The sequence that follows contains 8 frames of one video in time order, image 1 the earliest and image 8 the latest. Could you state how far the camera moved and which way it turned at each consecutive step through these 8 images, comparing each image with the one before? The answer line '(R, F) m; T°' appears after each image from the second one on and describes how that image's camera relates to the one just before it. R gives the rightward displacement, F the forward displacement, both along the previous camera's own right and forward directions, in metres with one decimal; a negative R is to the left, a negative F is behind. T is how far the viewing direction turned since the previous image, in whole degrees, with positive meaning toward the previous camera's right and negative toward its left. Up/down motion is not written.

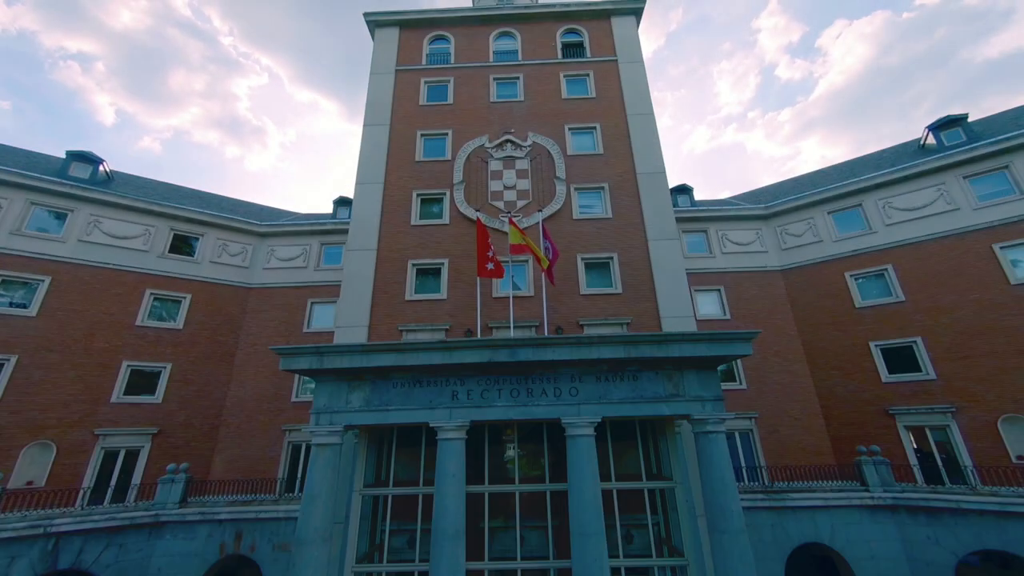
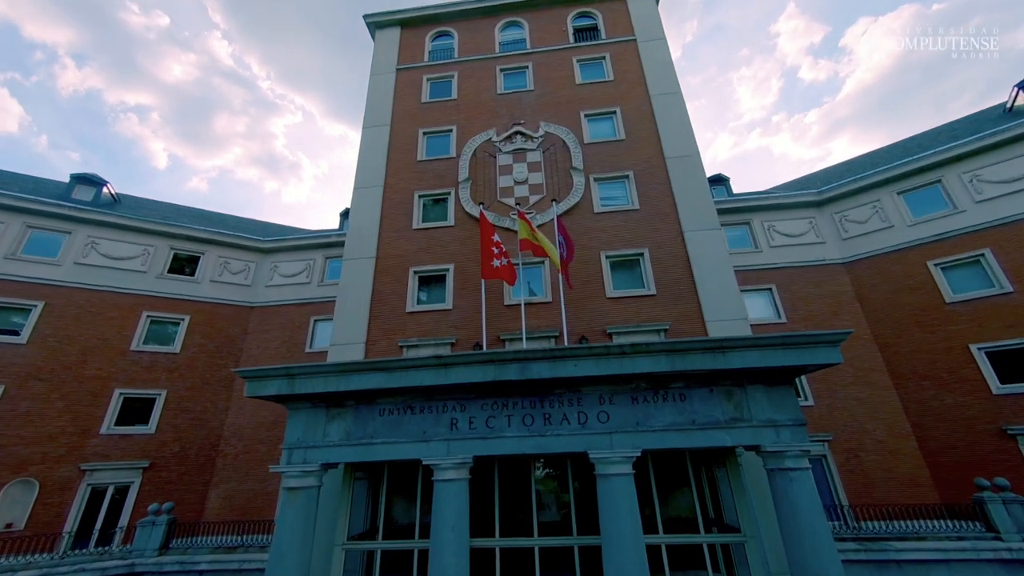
(+0.4, +2.1) m; -4°
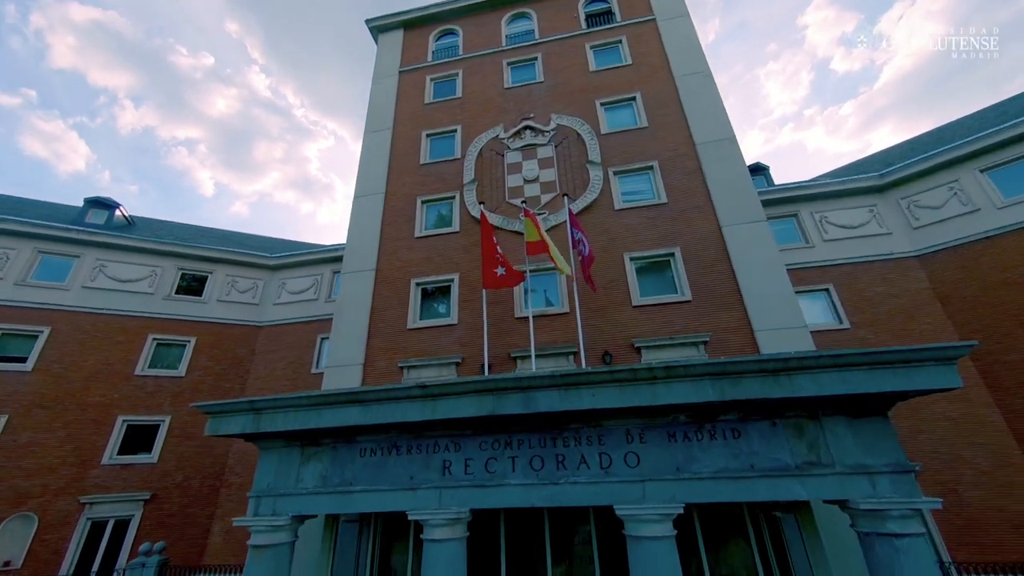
(+0.5, +1.6) m; -4°
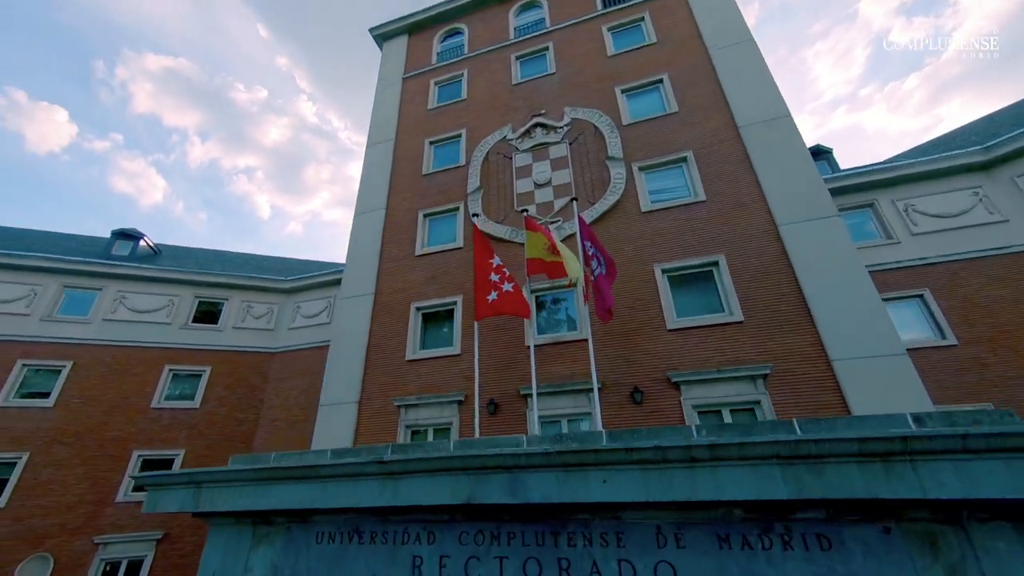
(+0.8, +1.8) m; -6°
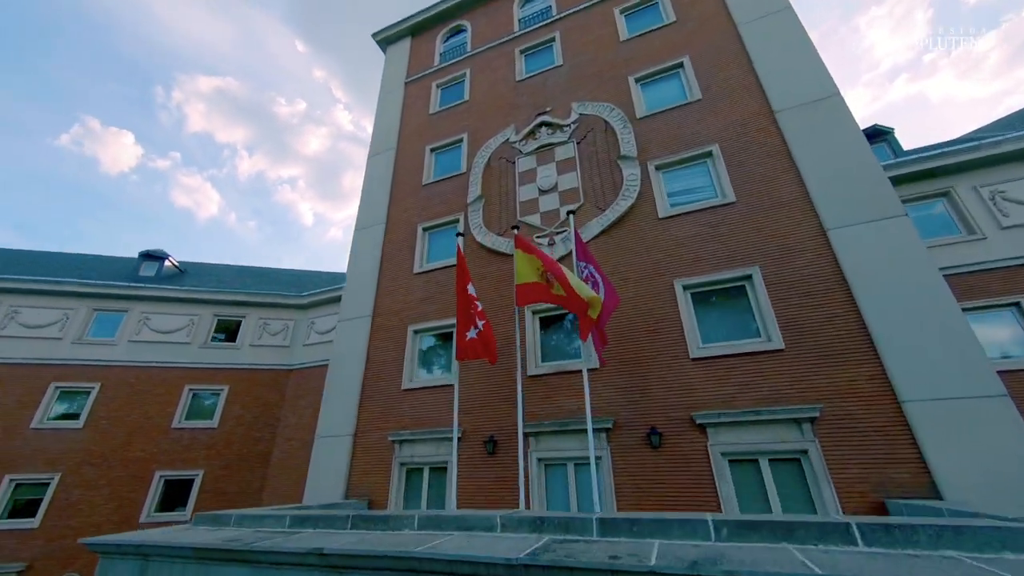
(+0.8, +1.1) m; -5°
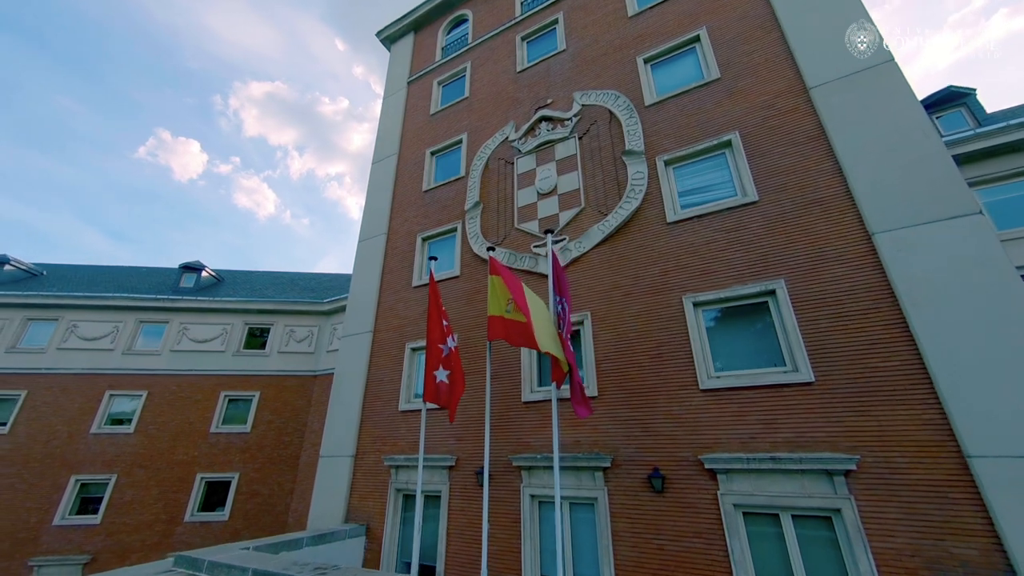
(+1.1, +0.8) m; -6°
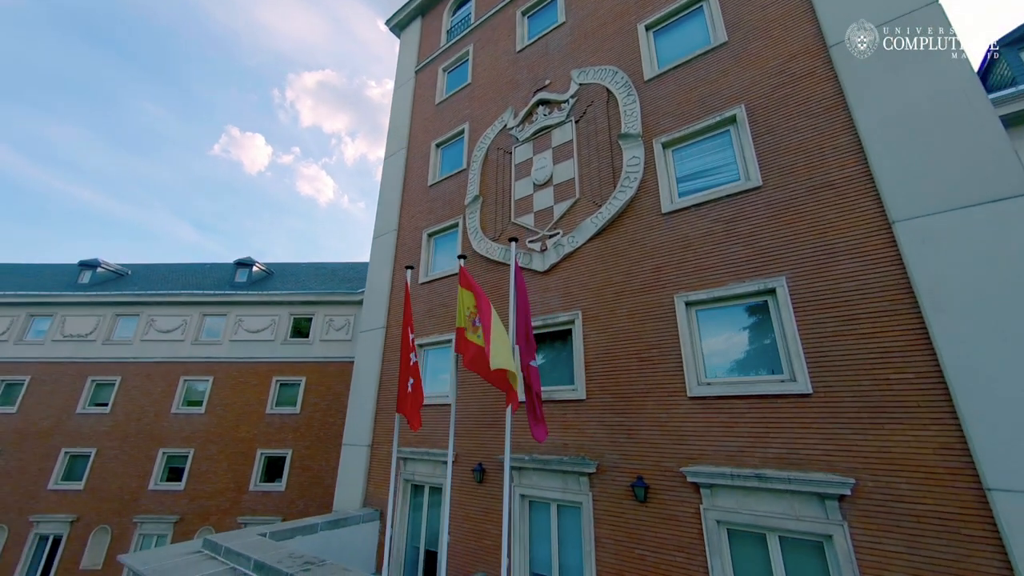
(+1.4, +0.2) m; -8°
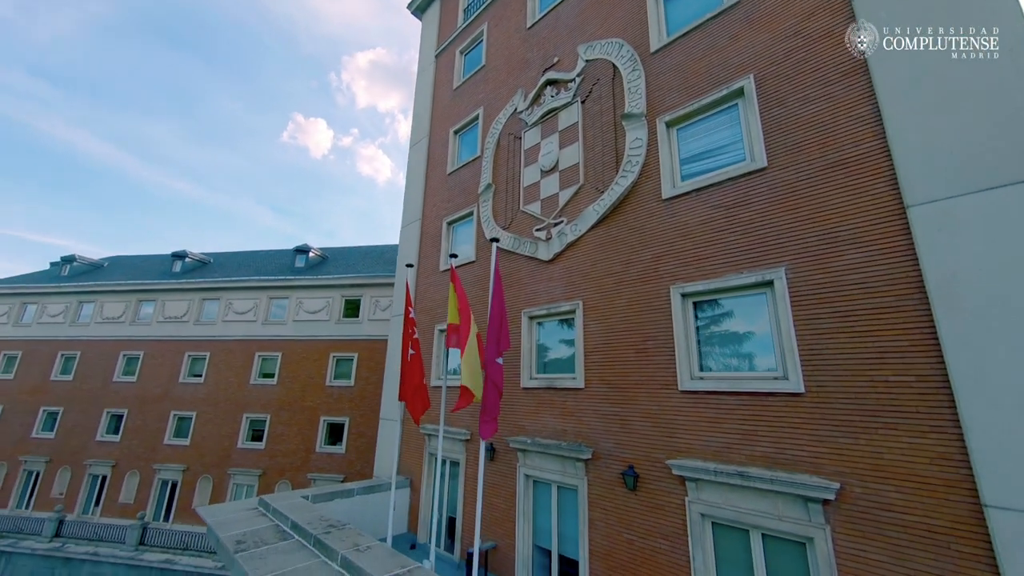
(+1.2, -0.1) m; -8°
